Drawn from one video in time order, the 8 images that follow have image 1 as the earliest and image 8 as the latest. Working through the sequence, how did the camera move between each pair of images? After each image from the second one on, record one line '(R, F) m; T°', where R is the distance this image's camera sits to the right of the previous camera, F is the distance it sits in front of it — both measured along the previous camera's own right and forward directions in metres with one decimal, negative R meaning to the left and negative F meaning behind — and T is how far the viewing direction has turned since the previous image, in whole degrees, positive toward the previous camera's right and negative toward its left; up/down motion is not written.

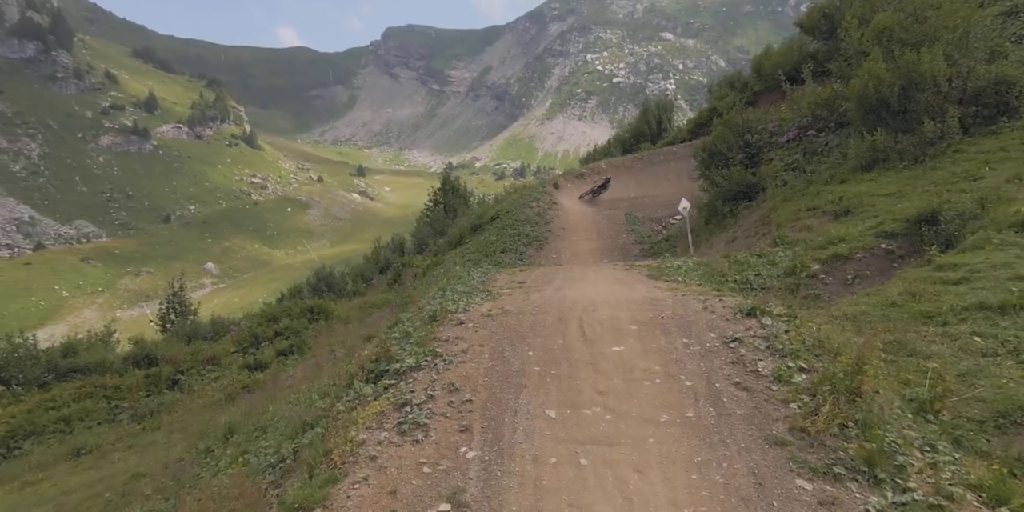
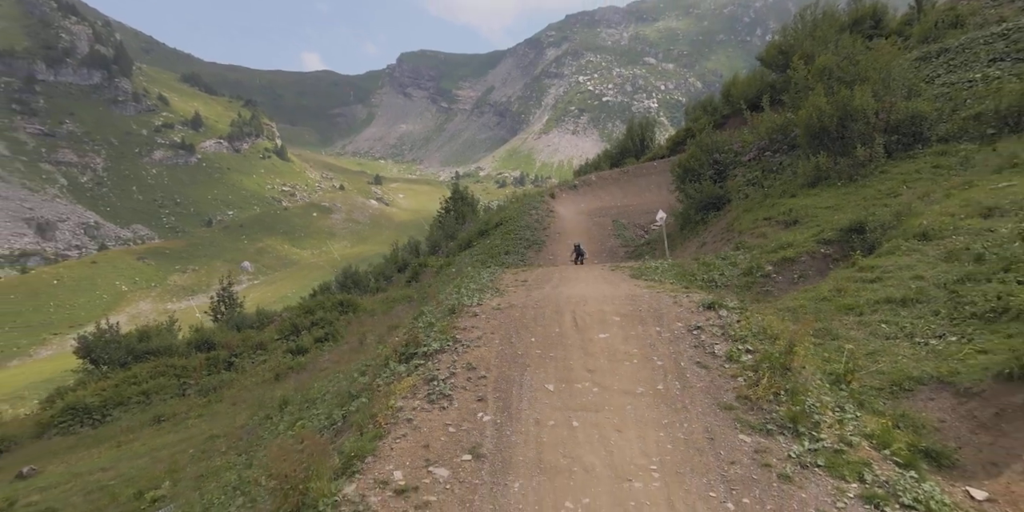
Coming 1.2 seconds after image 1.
(-0.4, -2.7) m; +1°
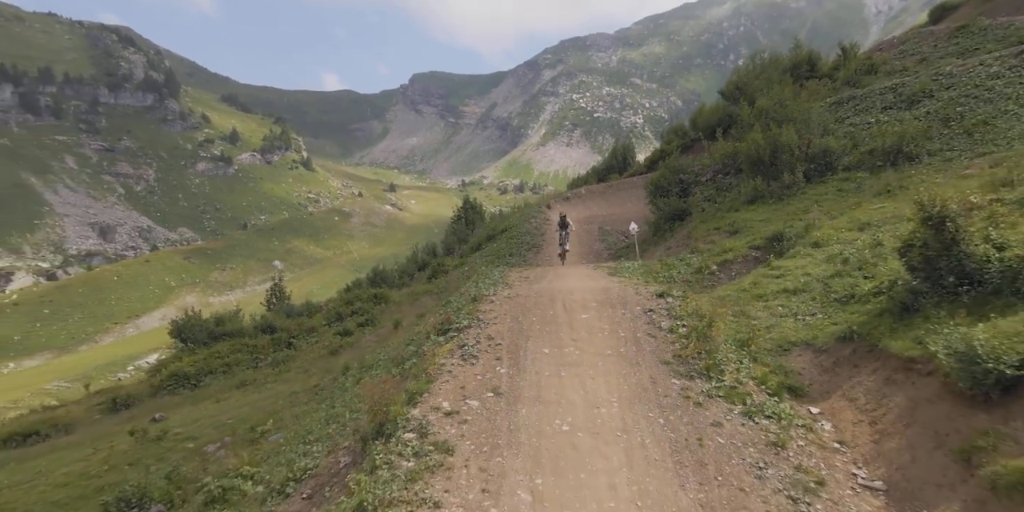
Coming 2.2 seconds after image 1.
(-0.3, -5.8) m; 0°
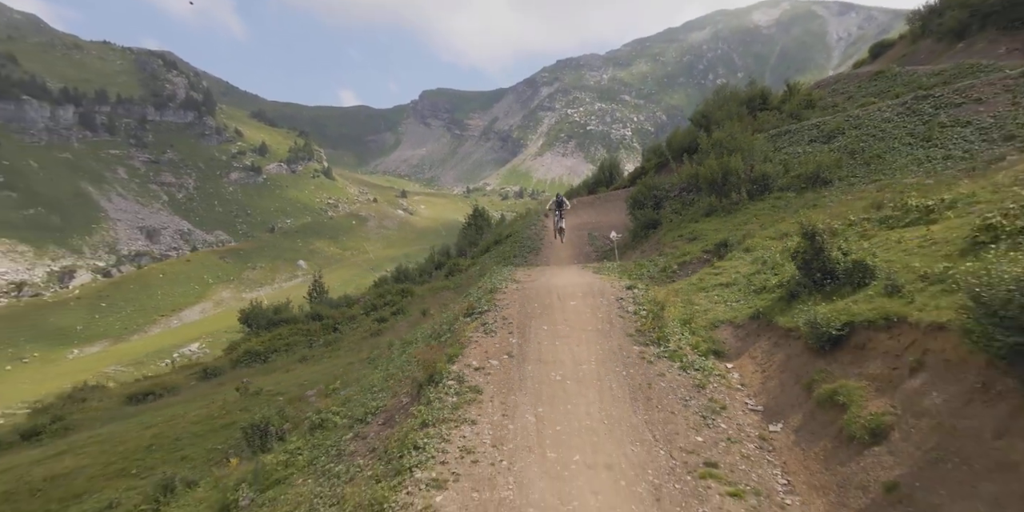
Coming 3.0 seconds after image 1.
(-0.5, -6.9) m; 0°
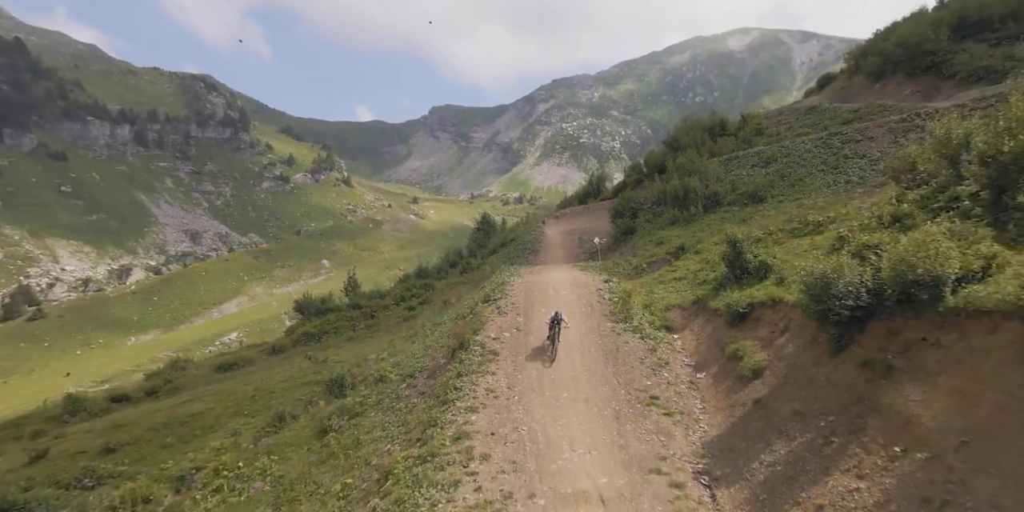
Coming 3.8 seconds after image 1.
(-0.6, -8.4) m; 0°
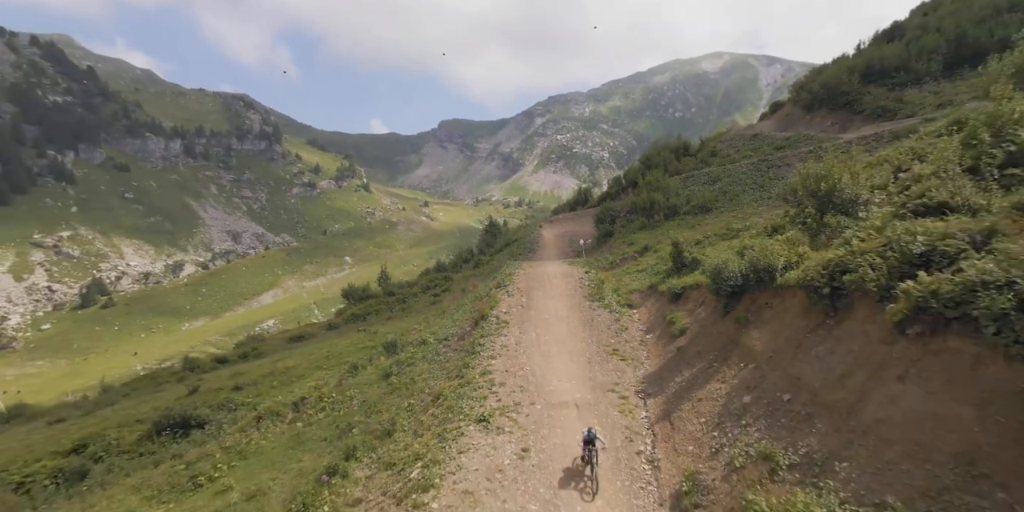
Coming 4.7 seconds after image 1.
(-0.8, -11.5) m; 0°
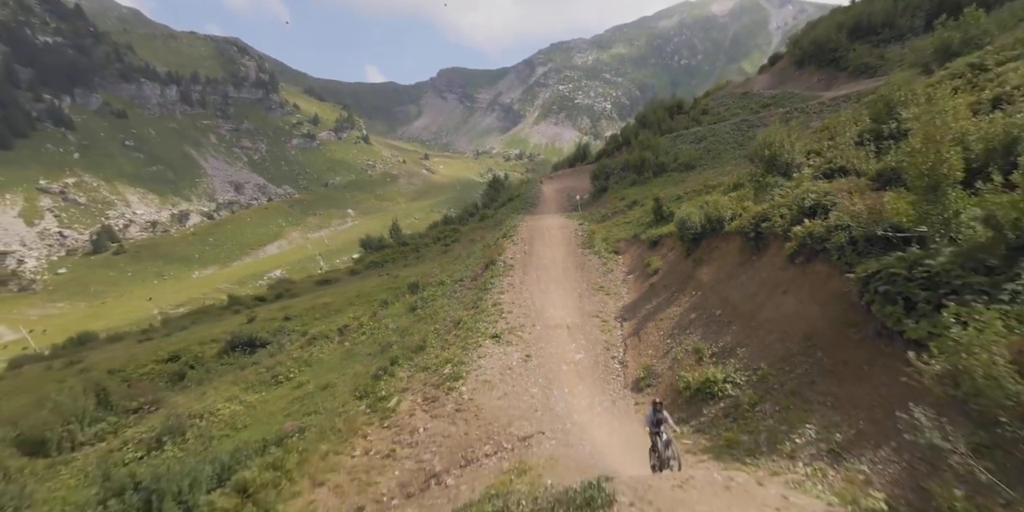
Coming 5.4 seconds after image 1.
(-0.5, -7.8) m; 0°
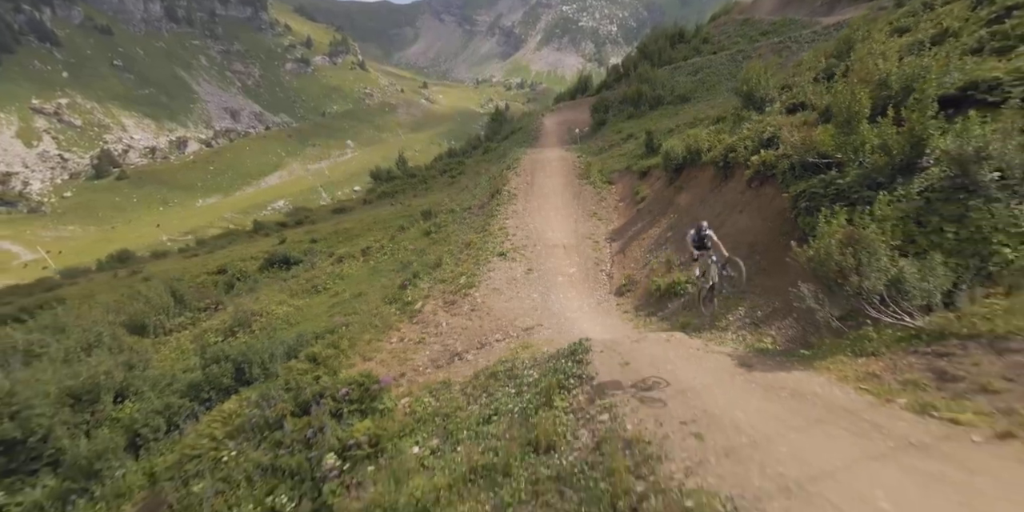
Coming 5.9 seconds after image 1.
(-0.4, -5.6) m; 0°
